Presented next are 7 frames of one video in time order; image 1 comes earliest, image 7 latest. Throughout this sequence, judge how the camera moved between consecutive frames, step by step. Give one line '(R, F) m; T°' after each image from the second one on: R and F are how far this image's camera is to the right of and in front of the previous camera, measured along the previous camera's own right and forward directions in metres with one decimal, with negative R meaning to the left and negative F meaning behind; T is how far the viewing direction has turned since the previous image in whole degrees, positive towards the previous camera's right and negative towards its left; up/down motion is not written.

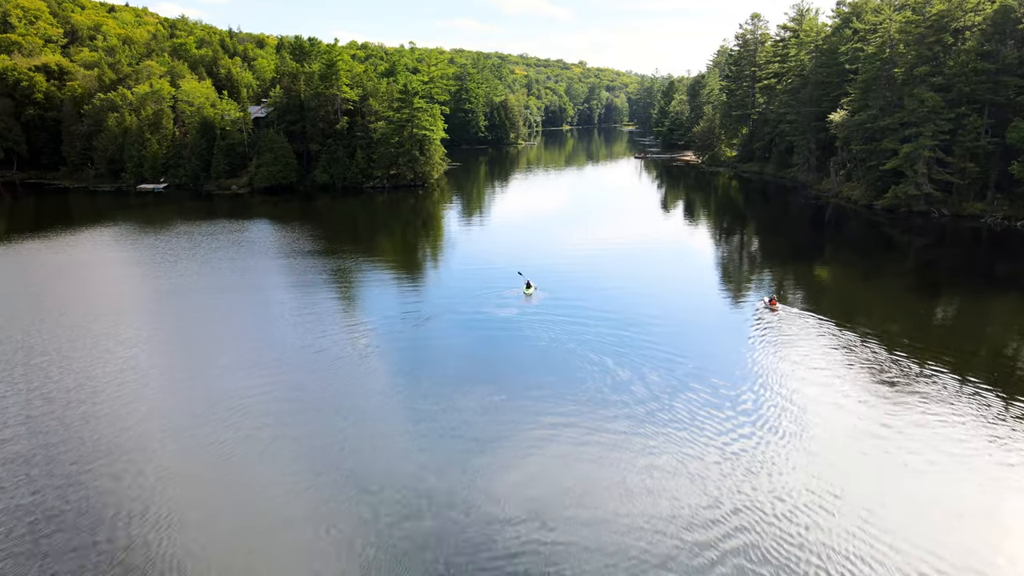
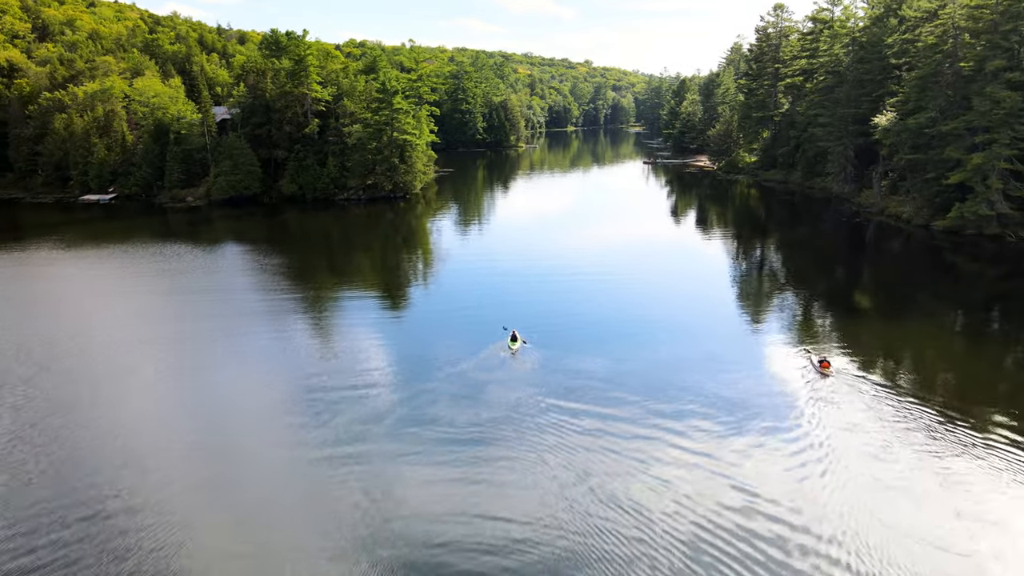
(+0.7, +5.0) m; 0°
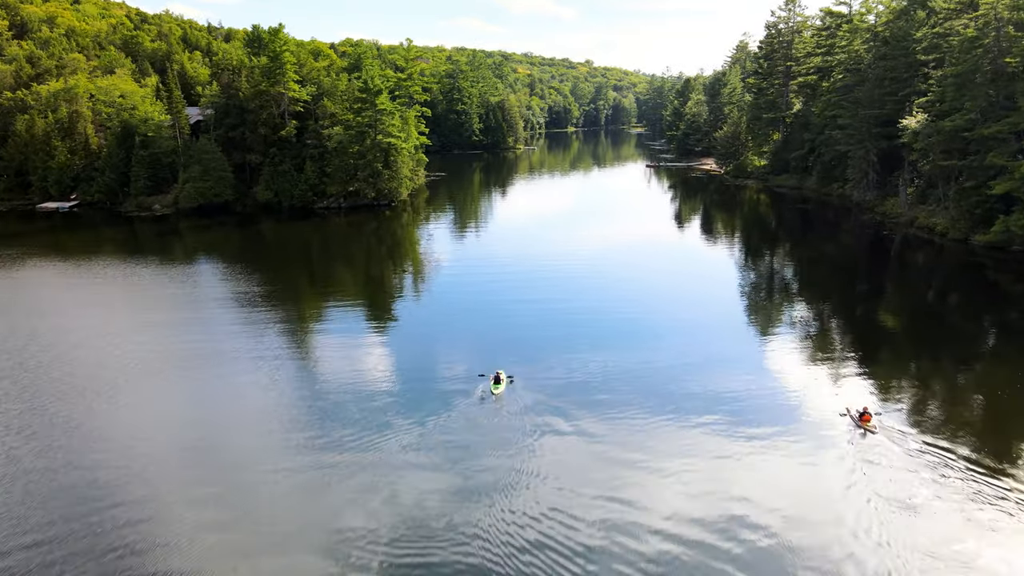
(+0.4, +2.7) m; 0°
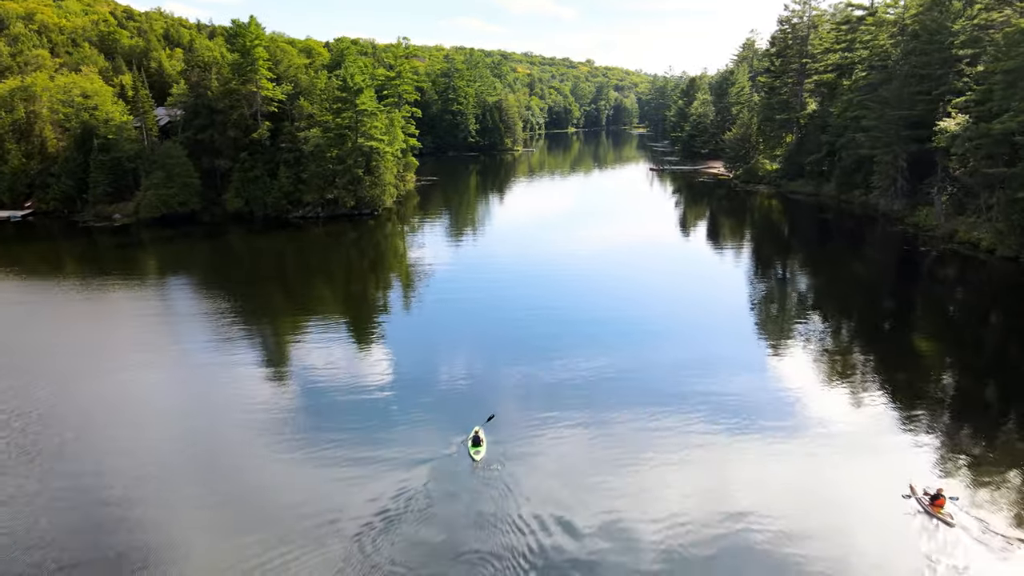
(+0.4, +2.9) m; 0°
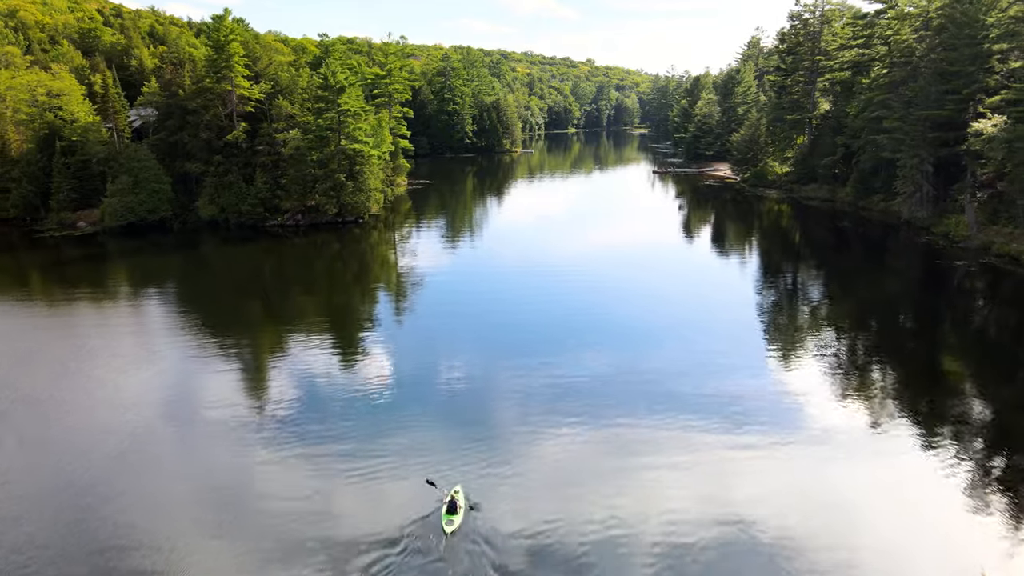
(+0.3, +2.2) m; 0°
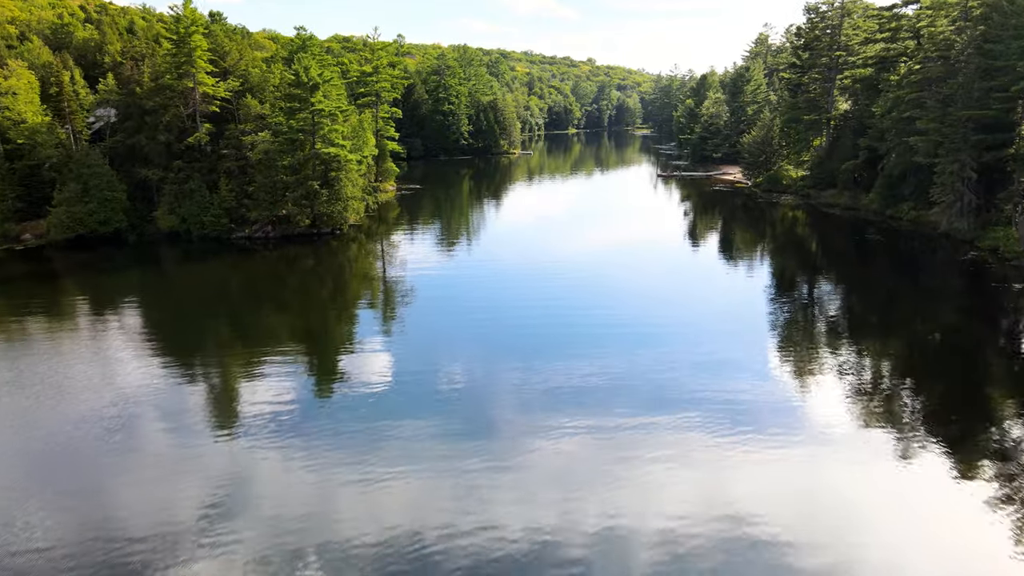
(+0.3, +2.8) m; 0°
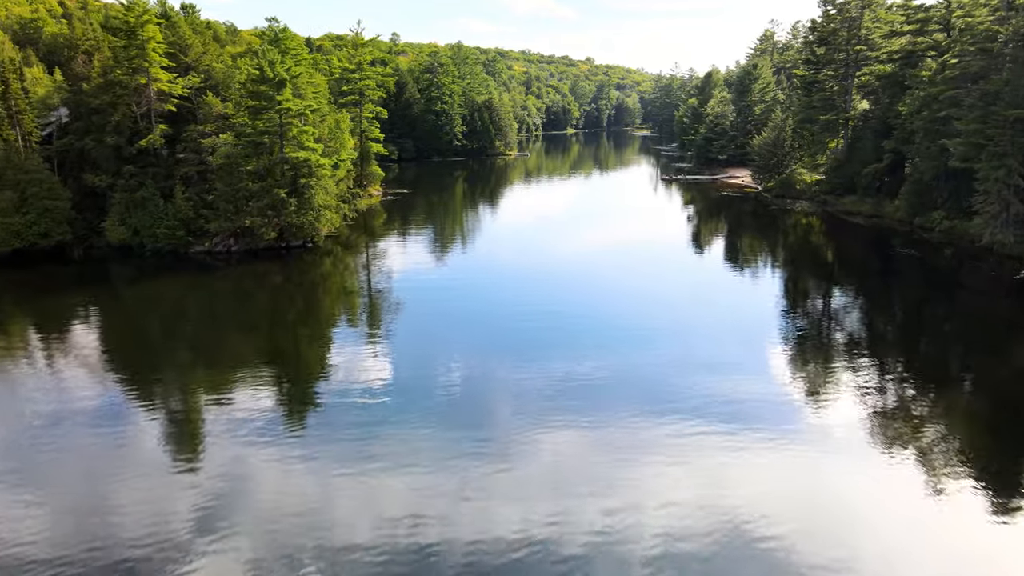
(+0.3, +2.7) m; 0°
